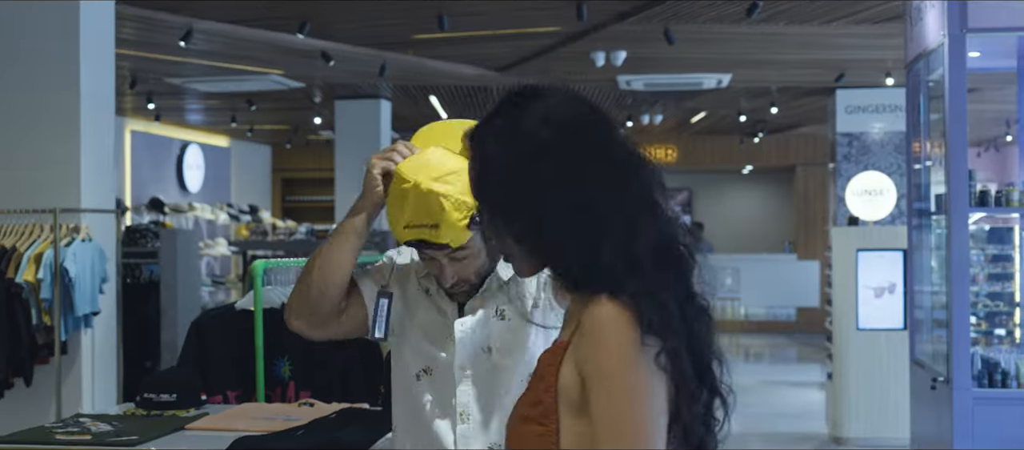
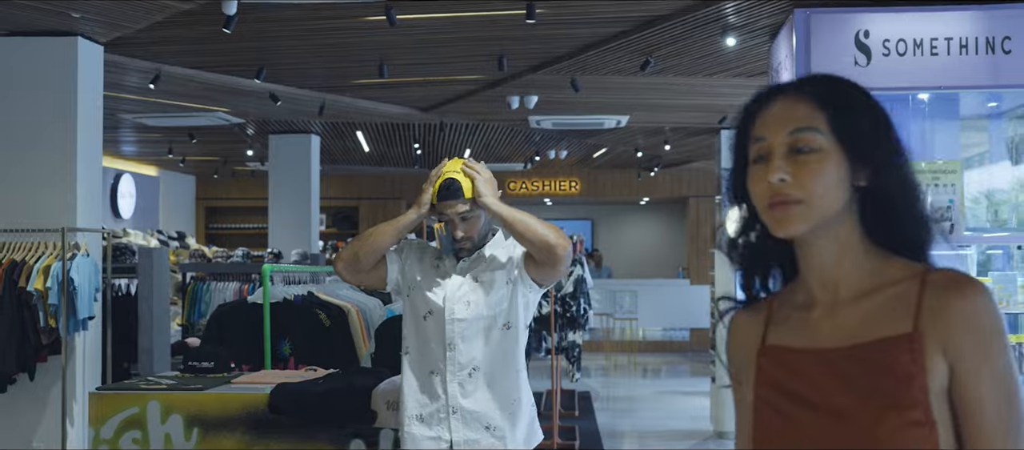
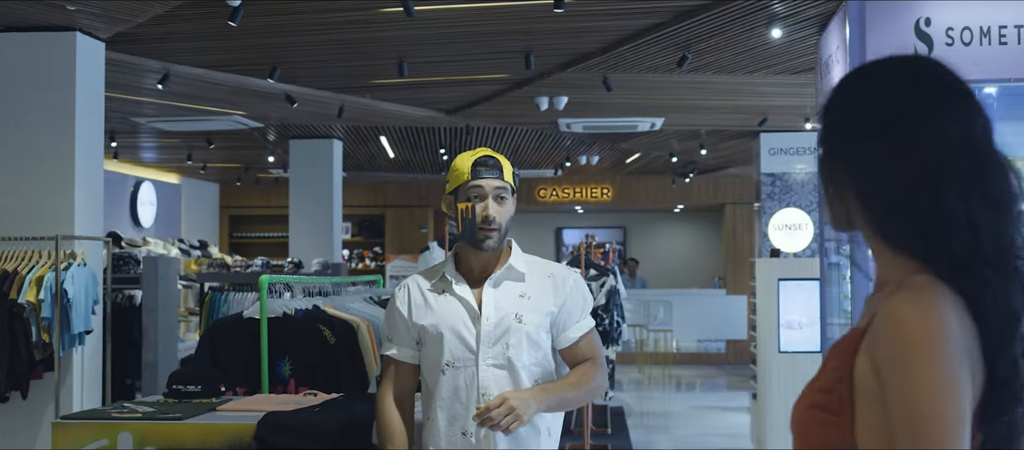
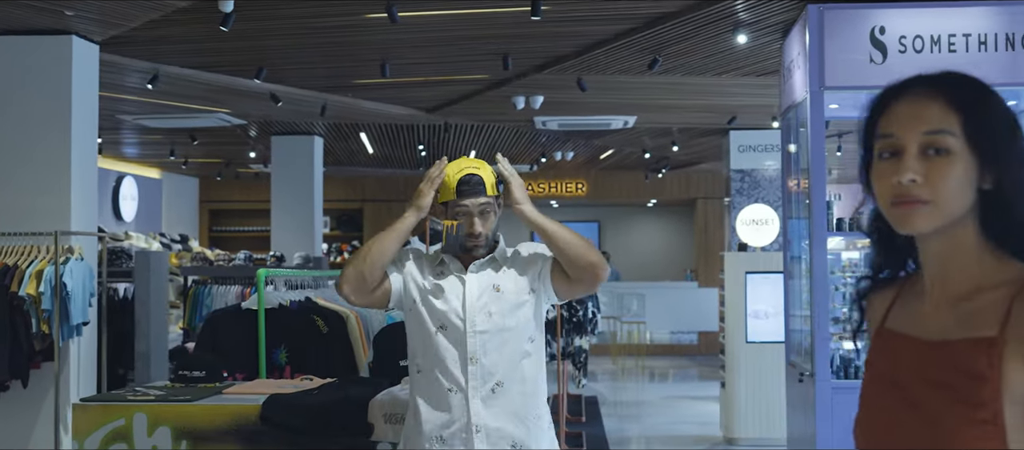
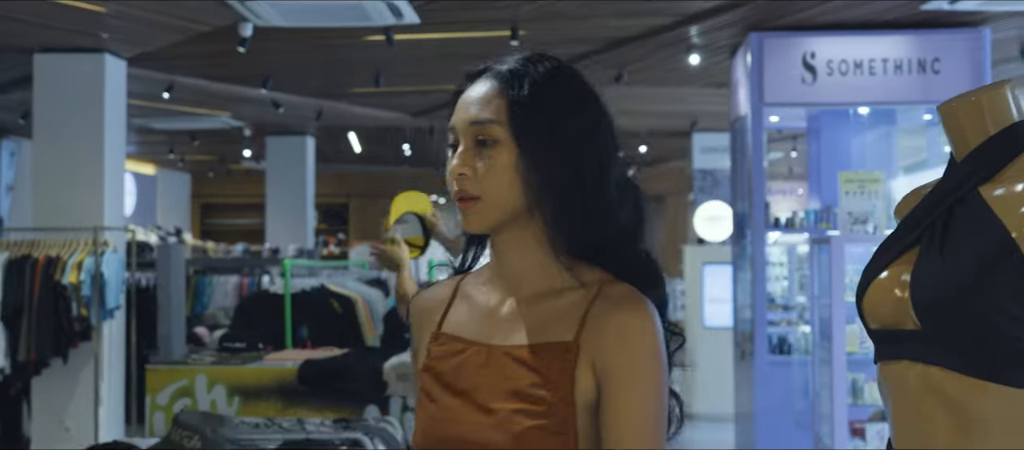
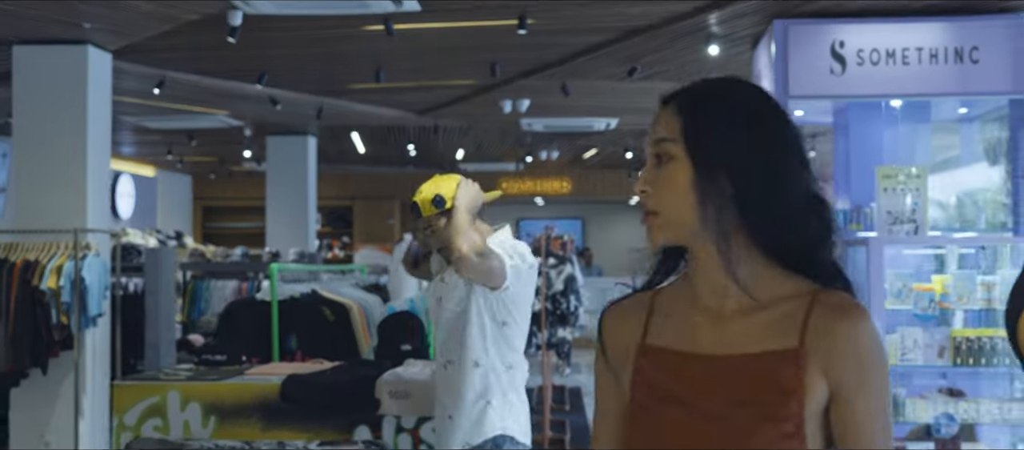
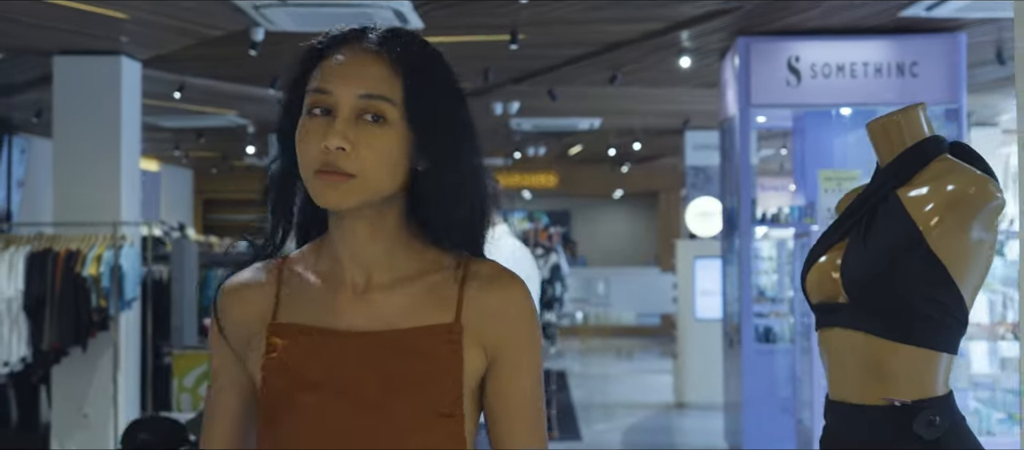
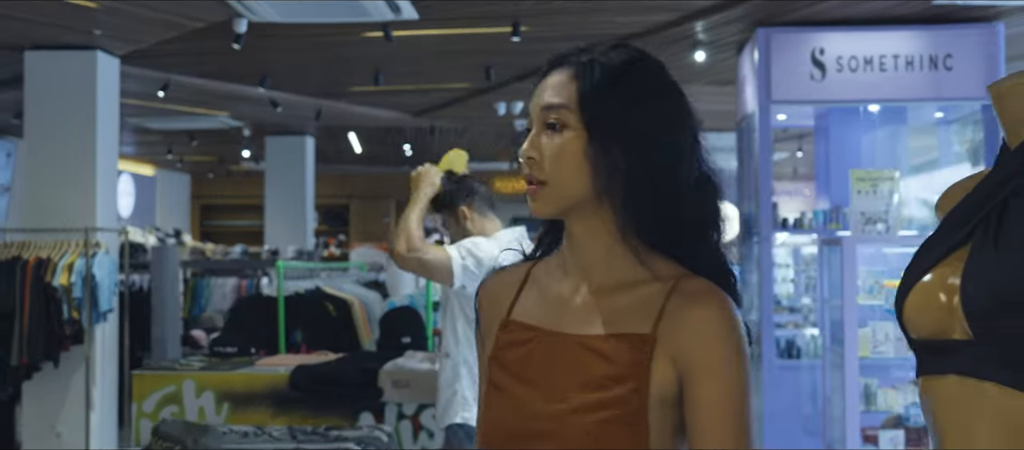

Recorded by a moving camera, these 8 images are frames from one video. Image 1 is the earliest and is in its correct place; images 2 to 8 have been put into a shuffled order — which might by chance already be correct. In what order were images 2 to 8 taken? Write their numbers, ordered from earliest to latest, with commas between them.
3, 4, 2, 6, 8, 5, 7
